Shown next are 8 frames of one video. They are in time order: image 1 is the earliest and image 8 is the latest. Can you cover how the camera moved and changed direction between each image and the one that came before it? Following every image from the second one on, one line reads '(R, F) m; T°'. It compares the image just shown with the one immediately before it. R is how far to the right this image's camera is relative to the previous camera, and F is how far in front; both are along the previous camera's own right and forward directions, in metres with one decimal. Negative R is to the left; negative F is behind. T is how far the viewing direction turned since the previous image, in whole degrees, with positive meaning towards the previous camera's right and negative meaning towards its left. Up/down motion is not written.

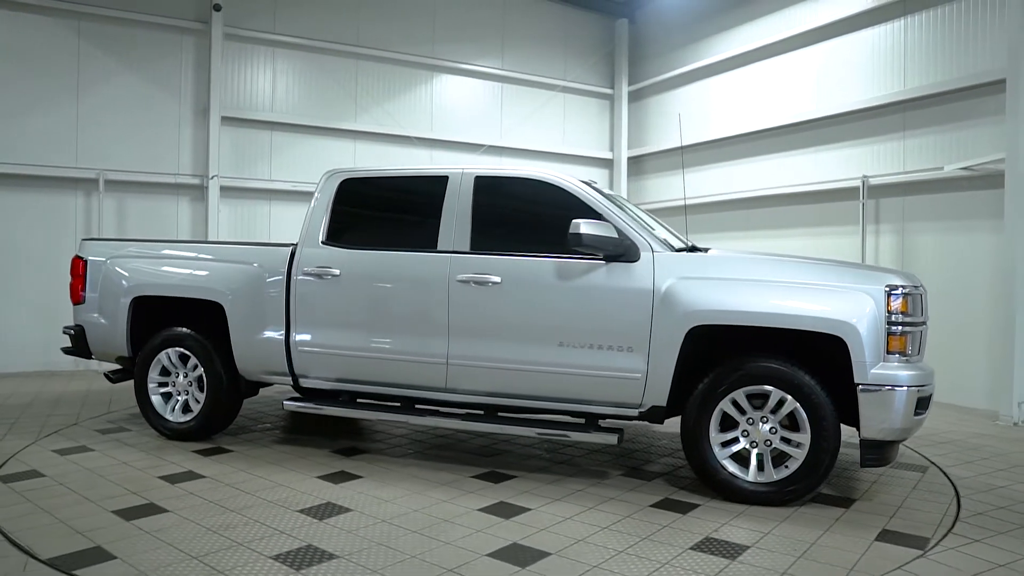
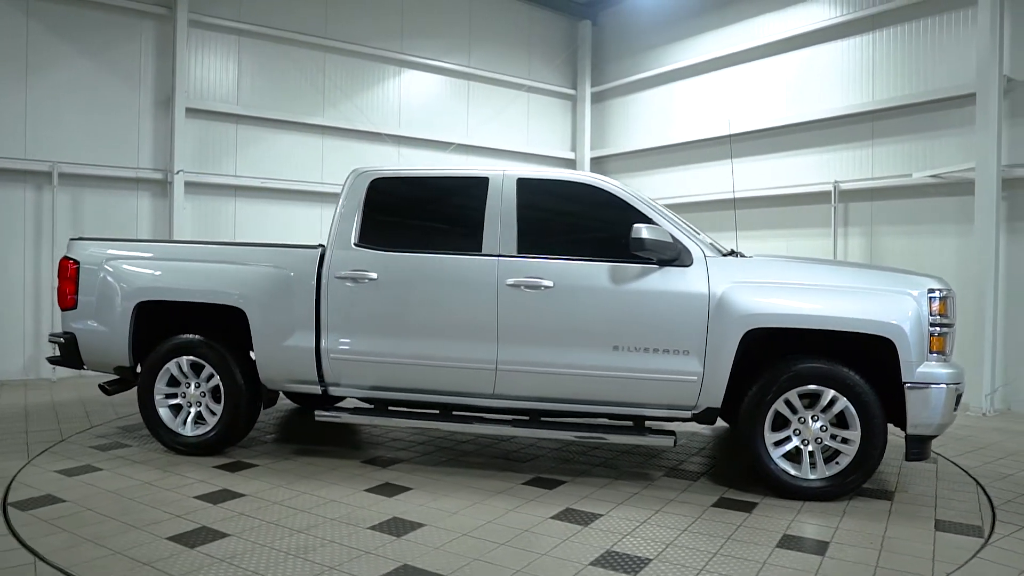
(-0.8, +0.1) m; +7°
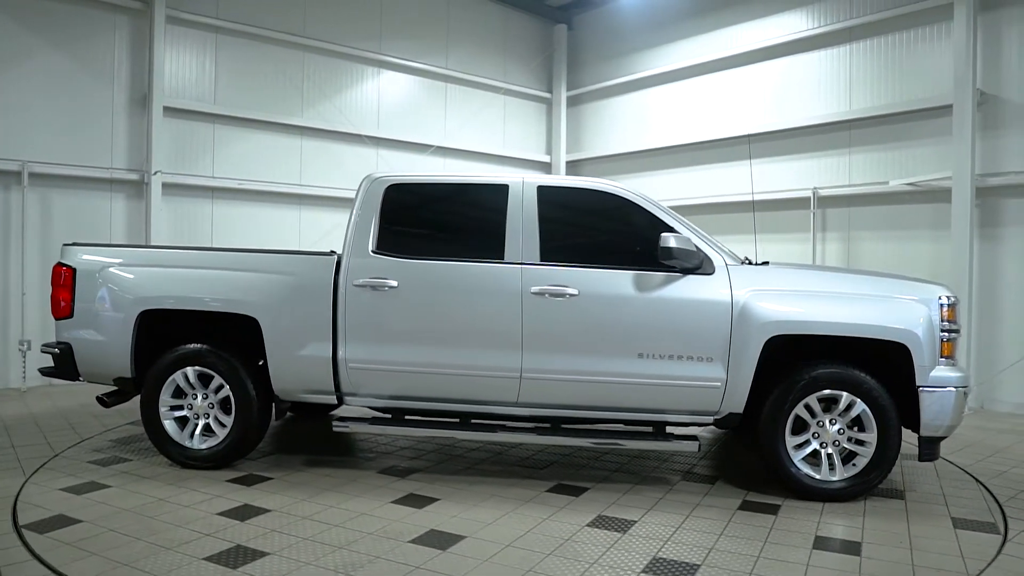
(-0.4, 0.0) m; +4°
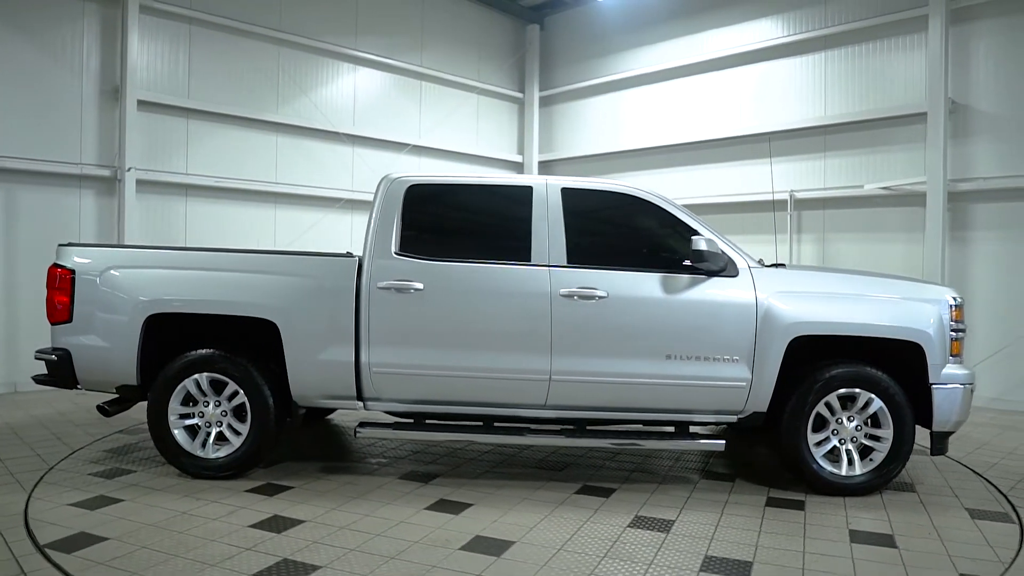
(-0.5, 0.0) m; +5°
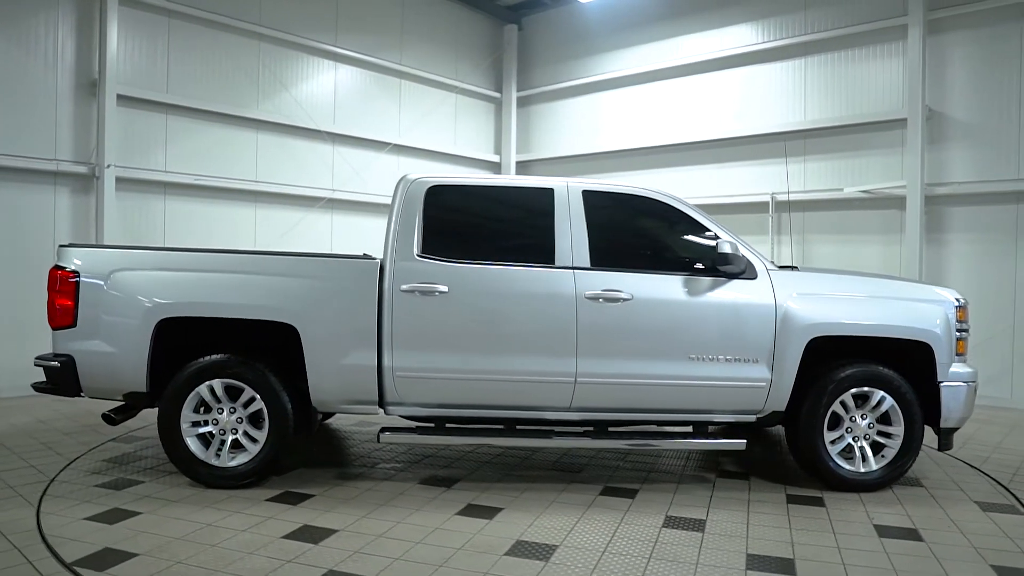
(-0.4, 0.0) m; +4°
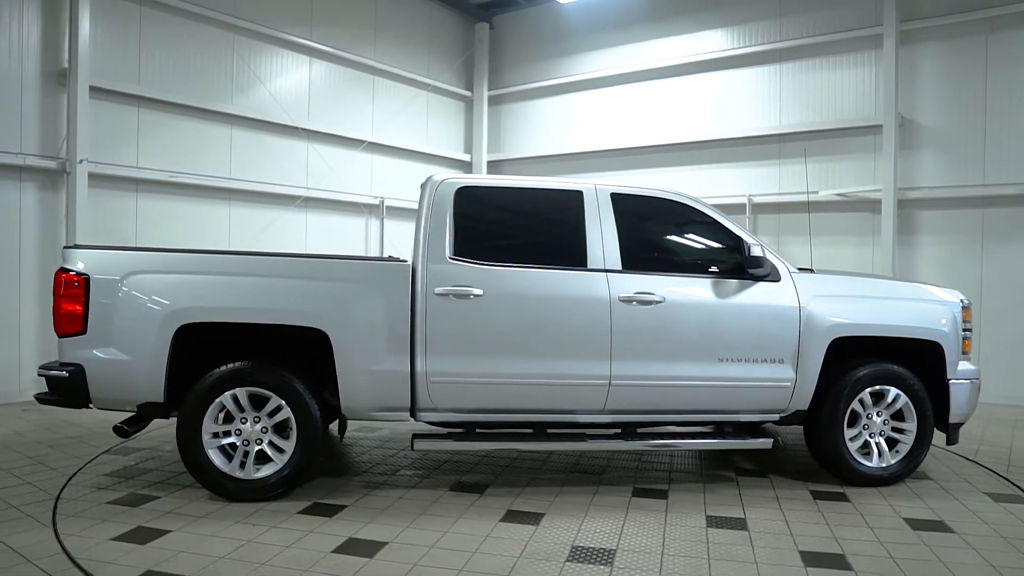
(-0.6, +0.1) m; +5°
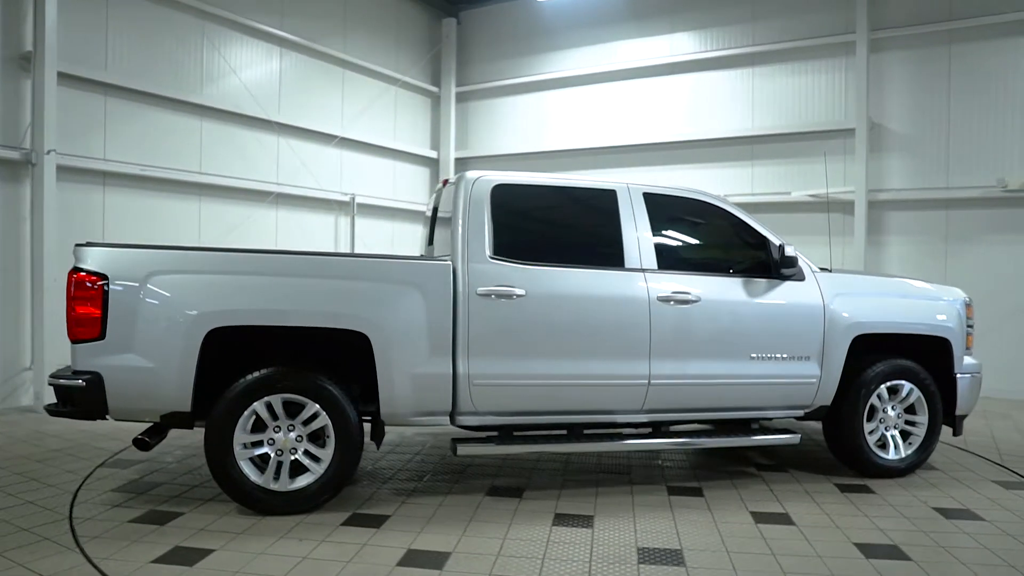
(-0.7, +0.1) m; +6°
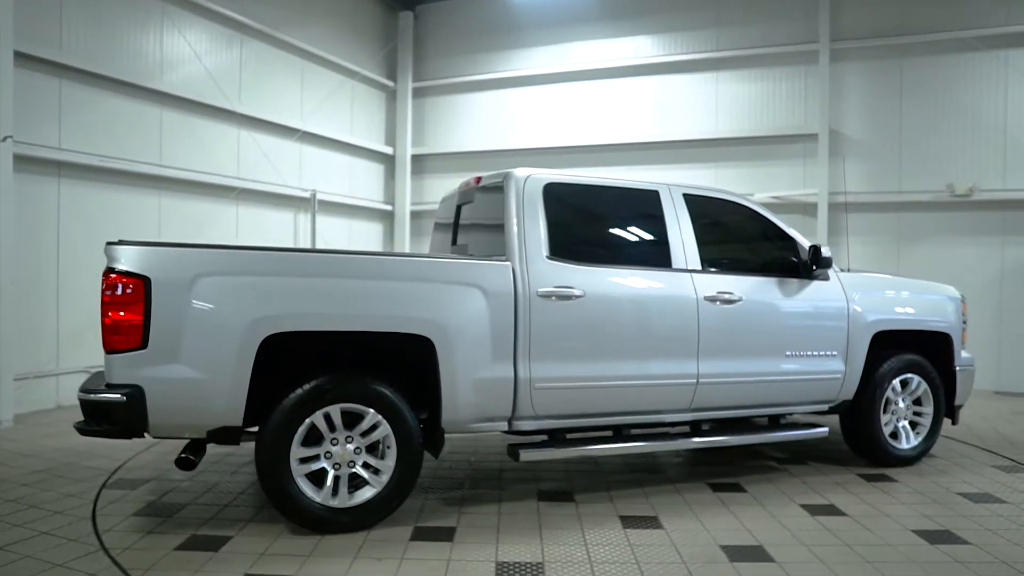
(-0.9, +0.2) m; +8°
